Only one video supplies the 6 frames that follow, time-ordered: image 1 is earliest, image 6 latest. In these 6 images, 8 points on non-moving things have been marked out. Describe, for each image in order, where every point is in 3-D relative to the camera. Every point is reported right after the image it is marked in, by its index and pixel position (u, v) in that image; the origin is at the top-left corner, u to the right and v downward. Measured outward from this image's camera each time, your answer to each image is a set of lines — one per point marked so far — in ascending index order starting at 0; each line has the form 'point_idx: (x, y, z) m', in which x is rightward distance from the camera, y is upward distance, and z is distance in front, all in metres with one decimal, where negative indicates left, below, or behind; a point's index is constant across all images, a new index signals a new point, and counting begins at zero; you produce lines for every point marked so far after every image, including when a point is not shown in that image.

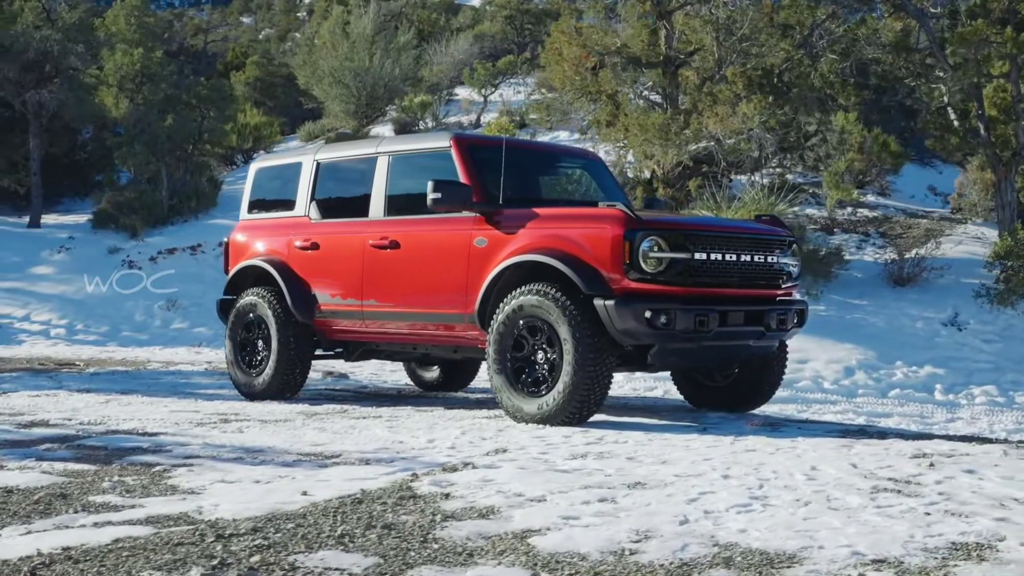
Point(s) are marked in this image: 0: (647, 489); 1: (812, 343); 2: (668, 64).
0: (+0.5, -0.7, +4.0) m
1: (+3.5, -0.6, +13.2) m
2: (+2.4, +3.5, +17.6) m
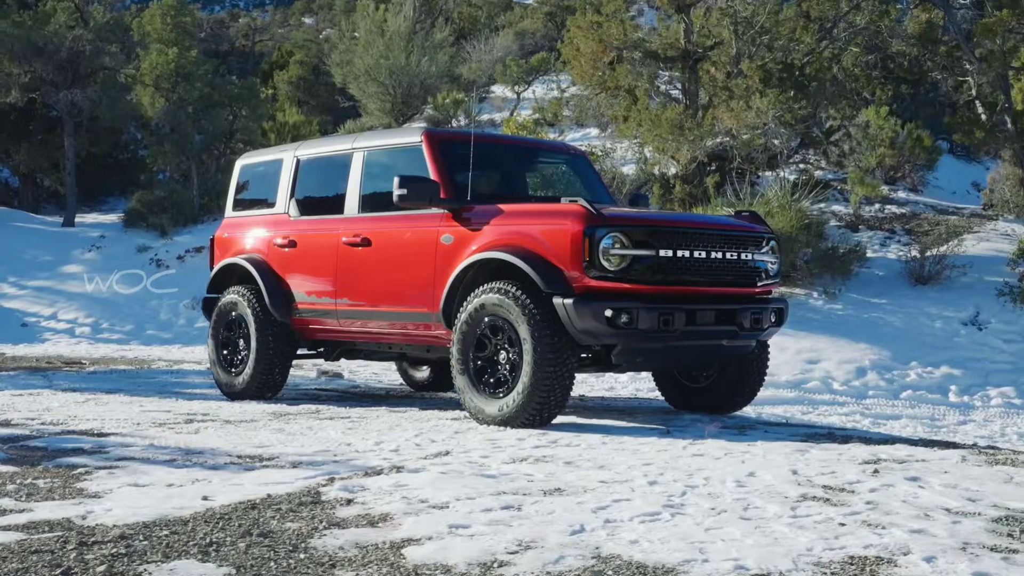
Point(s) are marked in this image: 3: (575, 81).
0: (+0.2, -0.7, +3.8) m
1: (+3.5, -0.6, +12.9) m
2: (+2.7, +3.5, +17.4) m
3: (+1.1, +3.3, +18.3) m
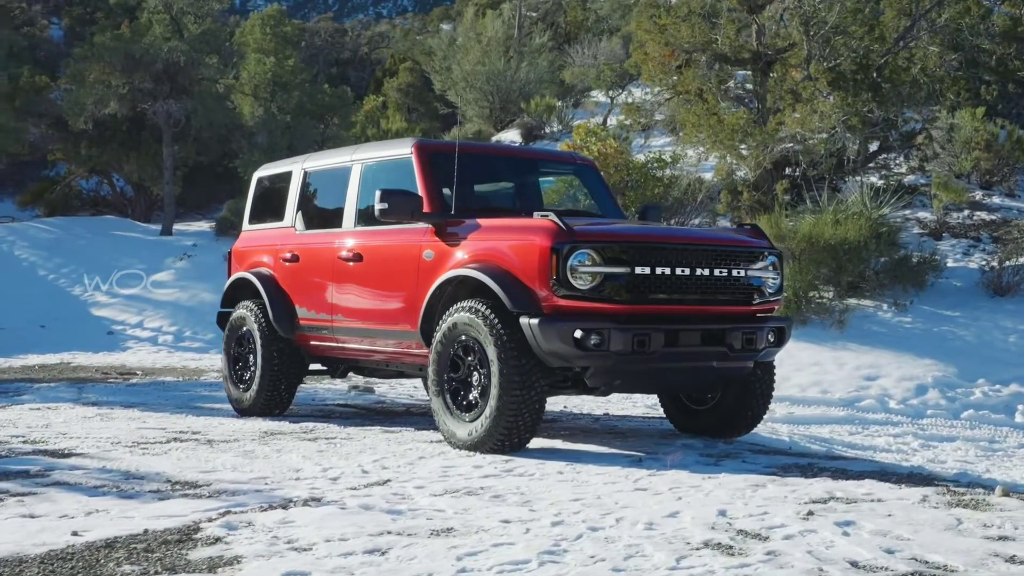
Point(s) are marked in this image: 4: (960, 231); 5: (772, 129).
0: (-0.2, -0.8, +3.6) m
1: (+4.0, -0.7, +12.2) m
2: (+3.6, +3.3, +16.8) m
3: (+2.1, +3.2, +17.9) m
4: (+6.8, +0.9, +17.3) m
5: (+3.7, +2.2, +16.3) m
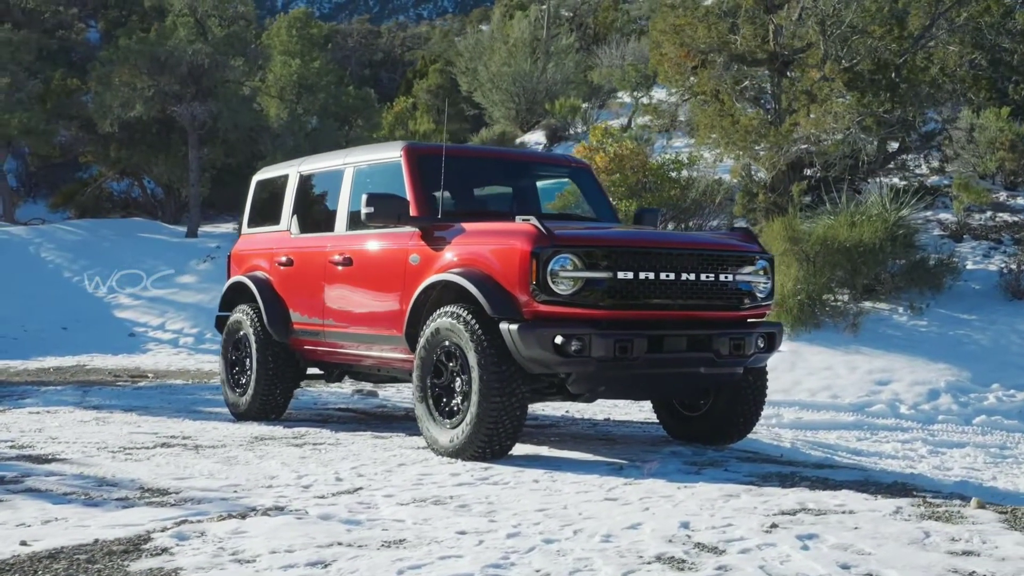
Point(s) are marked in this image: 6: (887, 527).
0: (-0.4, -0.8, +3.5) m
1: (+4.1, -0.8, +12.1) m
2: (+3.8, +3.3, +16.7) m
3: (+2.4, +3.1, +17.8) m
4: (+7.0, +0.8, +17.1) m
5: (+3.9, +2.2, +16.1) m
6: (+1.2, -0.8, +3.8) m
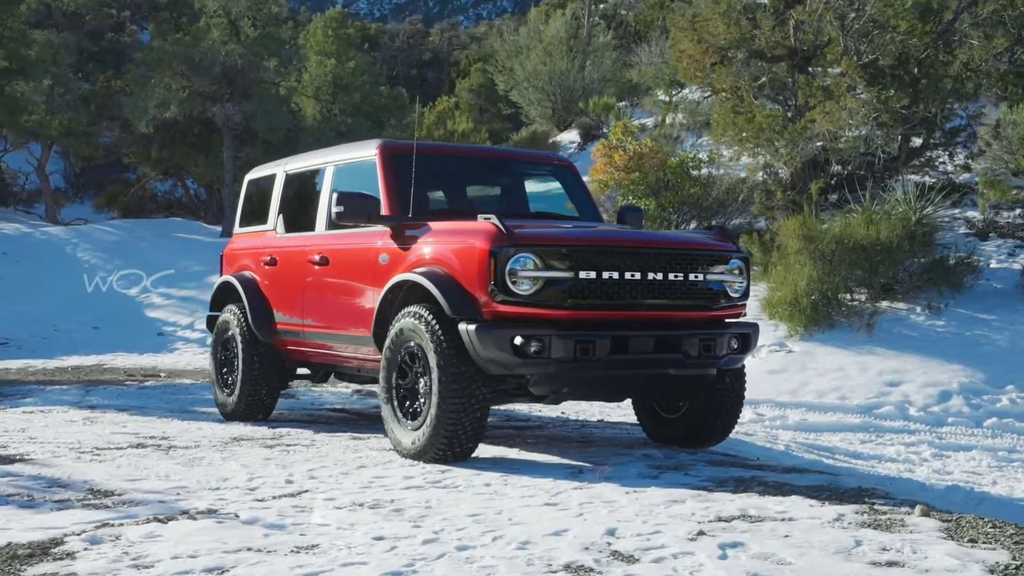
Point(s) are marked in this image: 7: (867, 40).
0: (-0.6, -0.8, +3.5) m
1: (+4.2, -0.8, +11.8) m
2: (+4.0, +3.3, +16.4) m
3: (+2.6, +3.1, +17.6) m
4: (+7.2, +0.8, +16.7) m
5: (+4.1, +2.2, +15.9) m
6: (+1.0, -0.8, +3.7) m
7: (+4.9, +3.4, +15.7) m
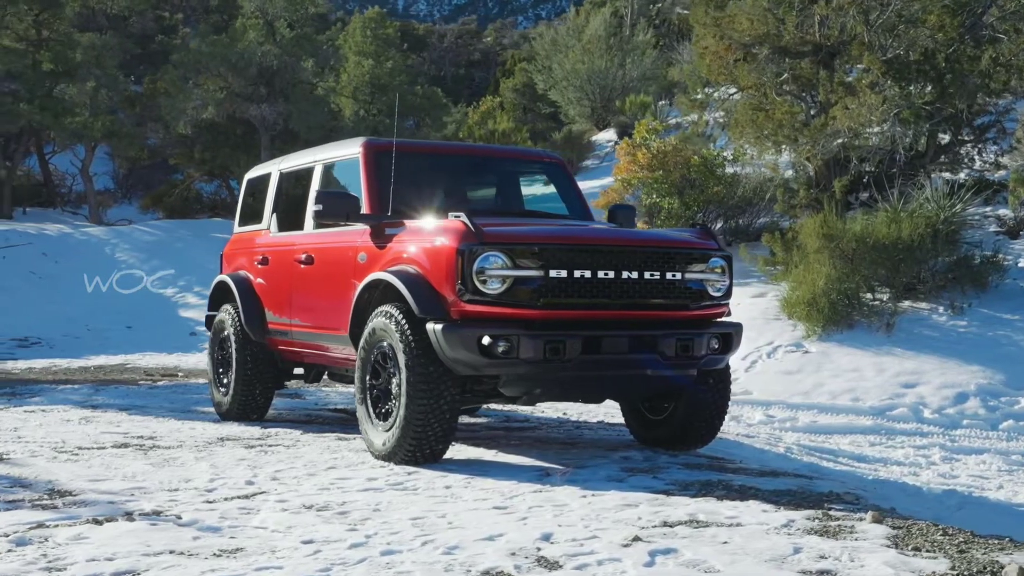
0: (-0.9, -0.8, +3.4) m
1: (+4.3, -0.8, +11.6) m
2: (+4.3, +3.3, +16.2) m
3: (+3.0, +3.1, +17.4) m
4: (+7.5, +0.9, +16.3) m
5: (+4.4, +2.2, +15.6) m
6: (+0.8, -0.8, +3.6) m
7: (+5.1, +3.4, +15.5) m
